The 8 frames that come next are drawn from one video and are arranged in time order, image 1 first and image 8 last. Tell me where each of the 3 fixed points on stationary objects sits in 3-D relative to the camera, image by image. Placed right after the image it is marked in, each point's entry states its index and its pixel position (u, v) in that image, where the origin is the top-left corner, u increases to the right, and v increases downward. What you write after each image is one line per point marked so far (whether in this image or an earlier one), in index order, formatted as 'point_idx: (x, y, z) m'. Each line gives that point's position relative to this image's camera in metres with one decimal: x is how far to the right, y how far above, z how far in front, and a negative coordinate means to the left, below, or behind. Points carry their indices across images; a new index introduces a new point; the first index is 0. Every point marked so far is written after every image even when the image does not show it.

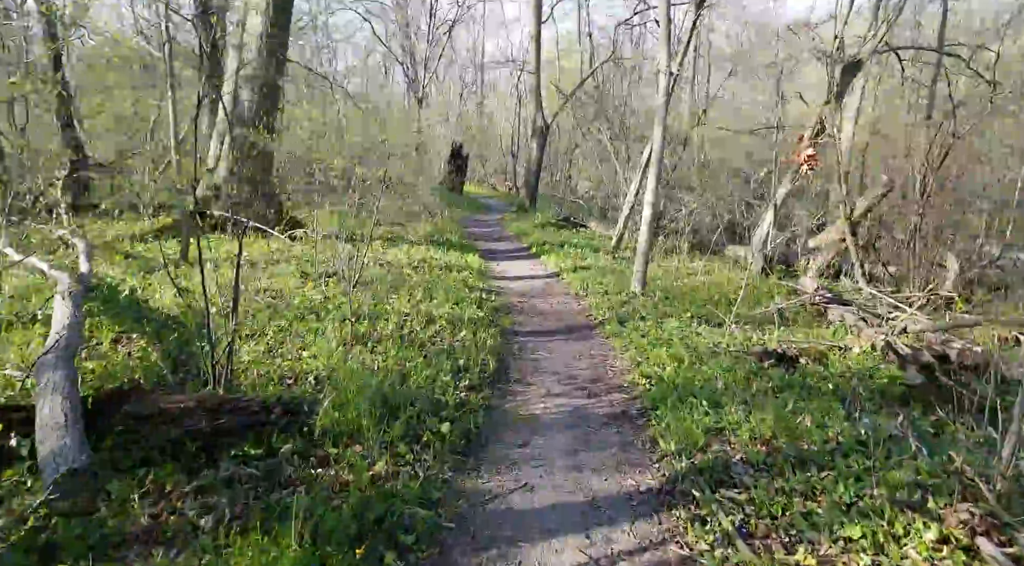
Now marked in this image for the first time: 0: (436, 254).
0: (-1.3, +0.5, +12.0) m
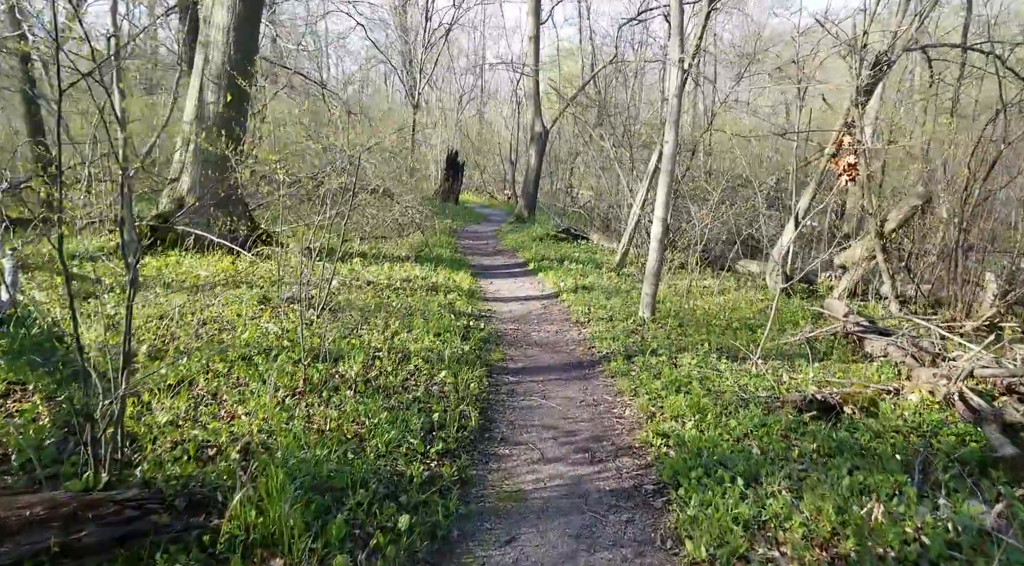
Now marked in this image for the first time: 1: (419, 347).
0: (-1.4, +0.1, +10.8) m
1: (-0.9, -0.6, +6.7) m
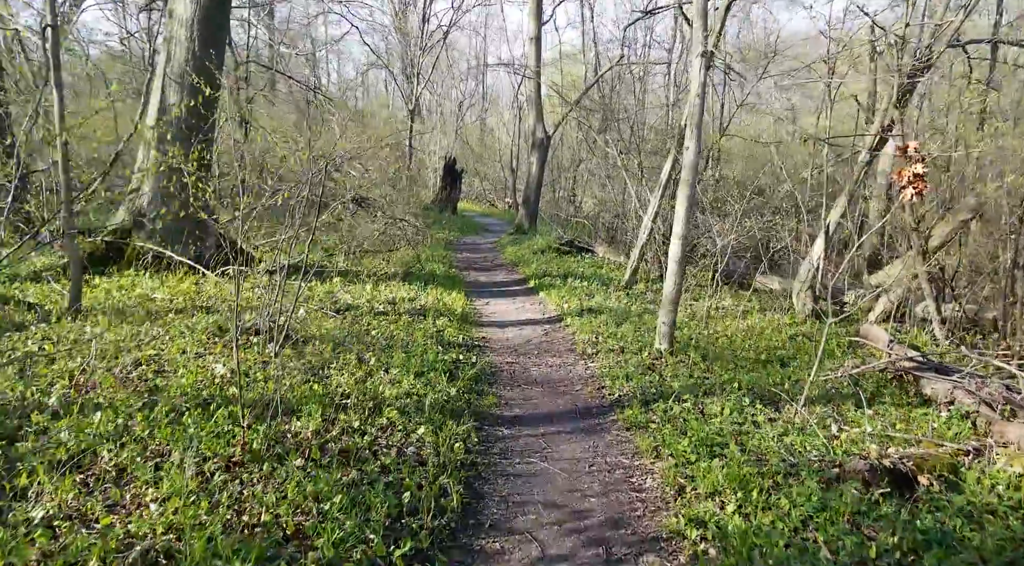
0: (-1.4, -0.2, +9.7) m
1: (-1.0, -0.9, +5.6) m
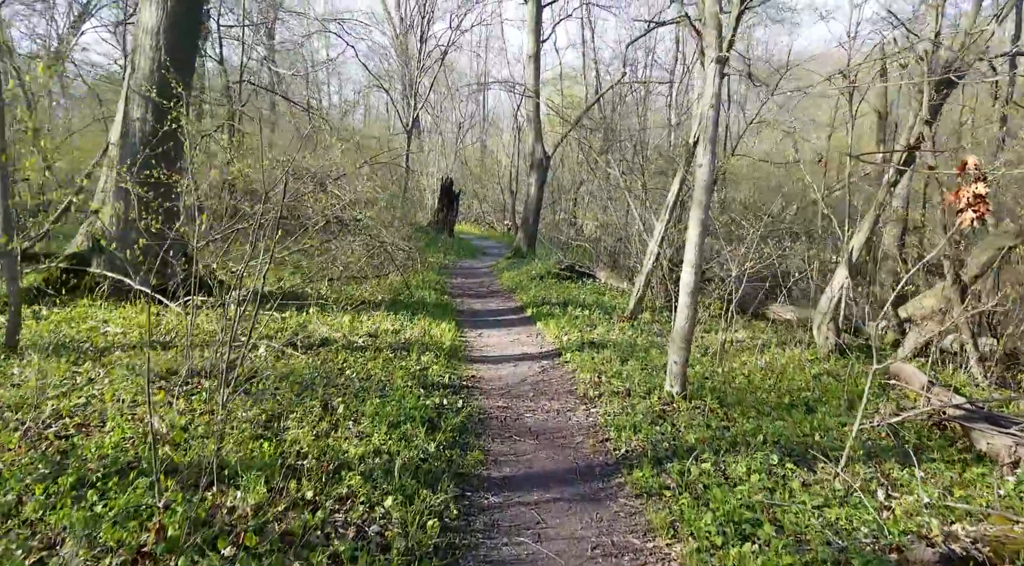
0: (-1.5, -0.6, +8.9) m
1: (-1.0, -1.1, +4.7) m
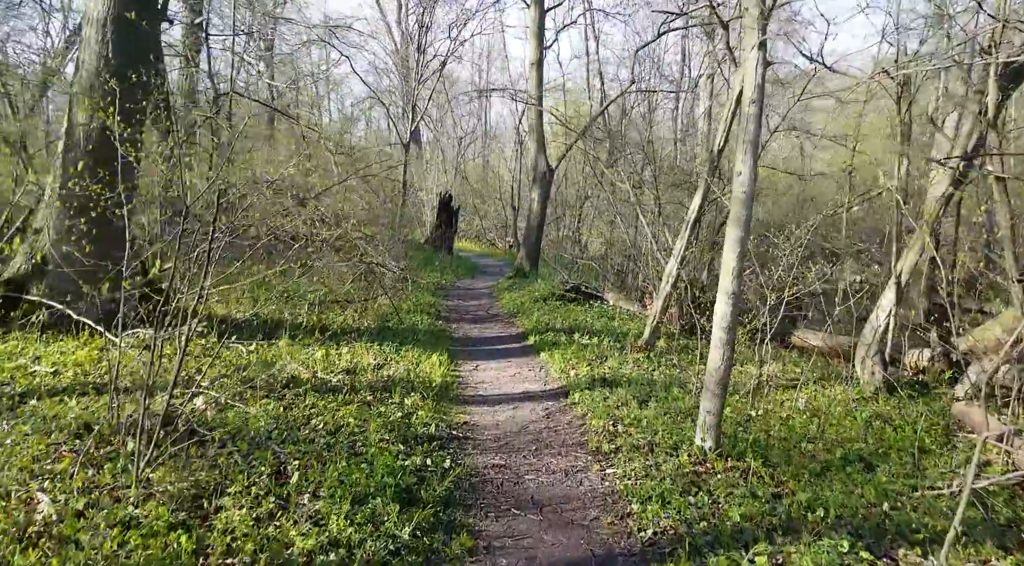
0: (-1.5, -0.9, +7.8) m
1: (-1.1, -1.3, +3.6) m
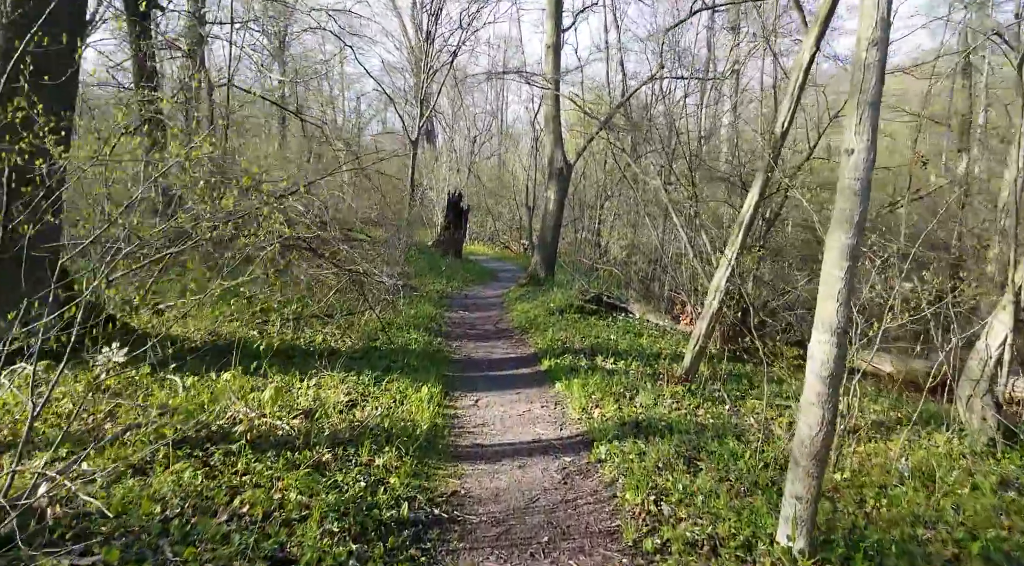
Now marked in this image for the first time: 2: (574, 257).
0: (-1.5, -1.0, +6.1) m
1: (-1.1, -1.5, +2.0) m
2: (+1.5, +0.6, +16.9) m
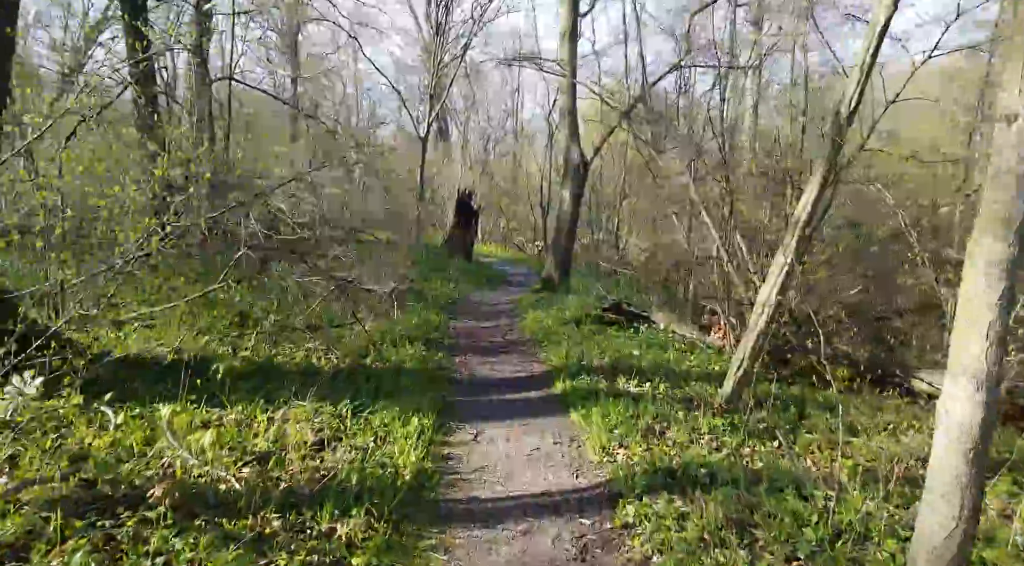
0: (-1.4, -1.1, +5.0) m
1: (-1.1, -1.6, +0.9) m
2: (+1.8, +0.5, +15.7) m
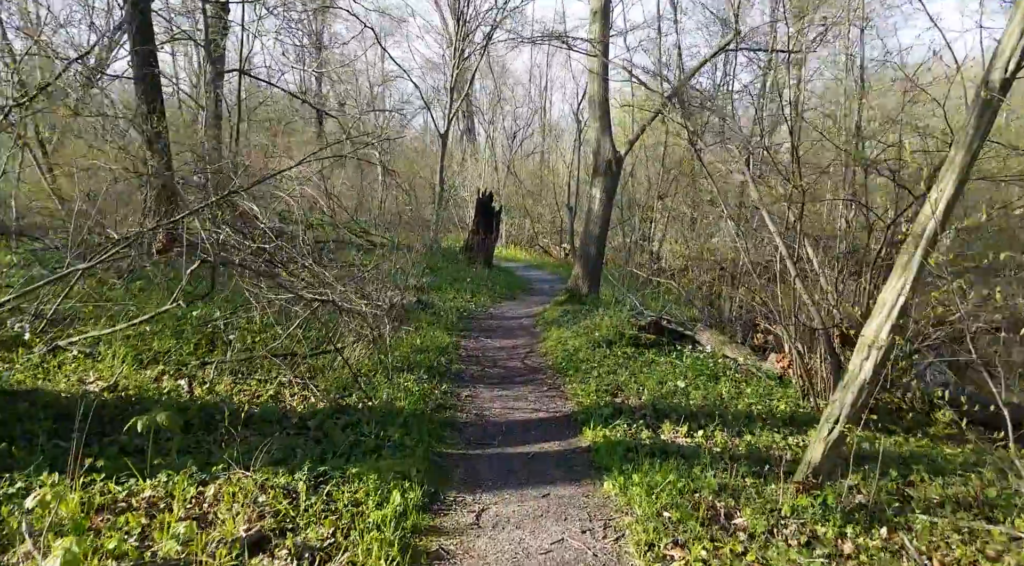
0: (-1.4, -1.3, +3.6) m
1: (-1.3, -1.8, -0.5) m
2: (+2.3, +0.3, +14.2) m
